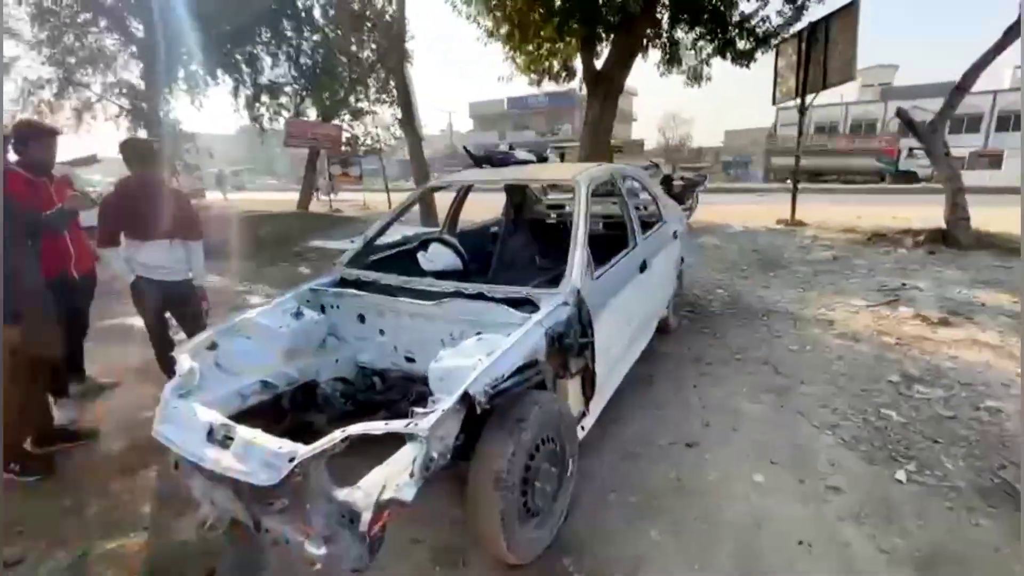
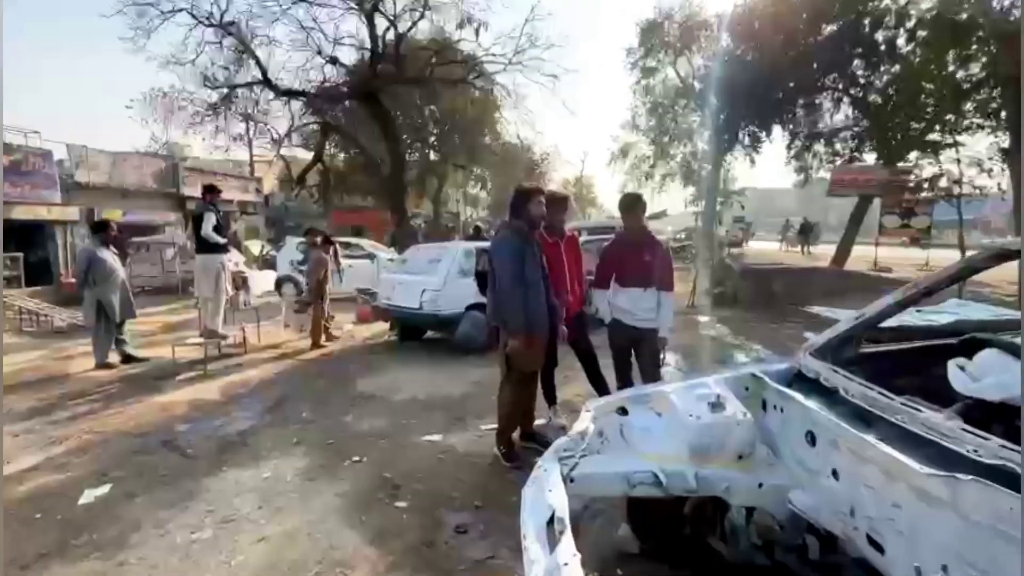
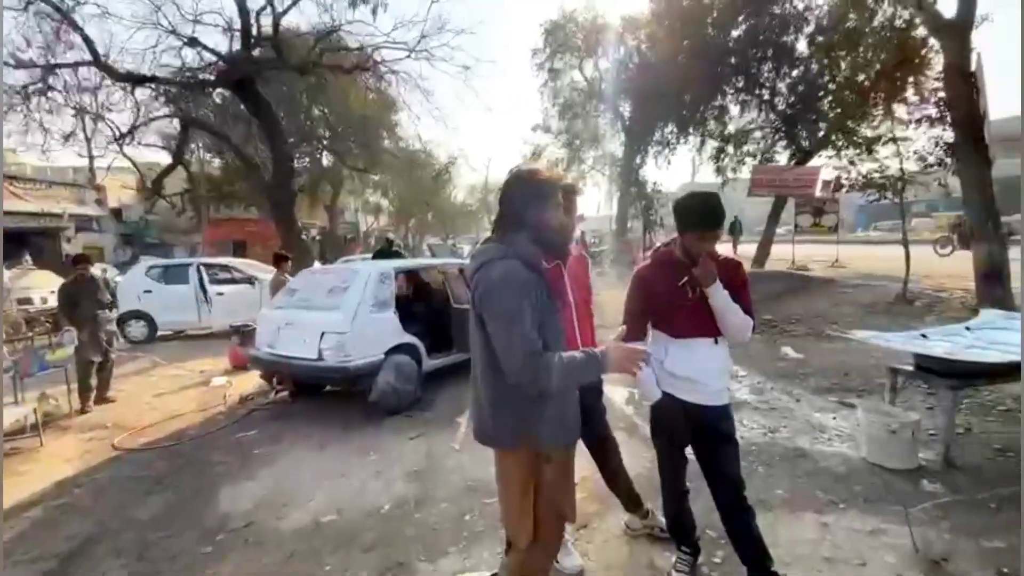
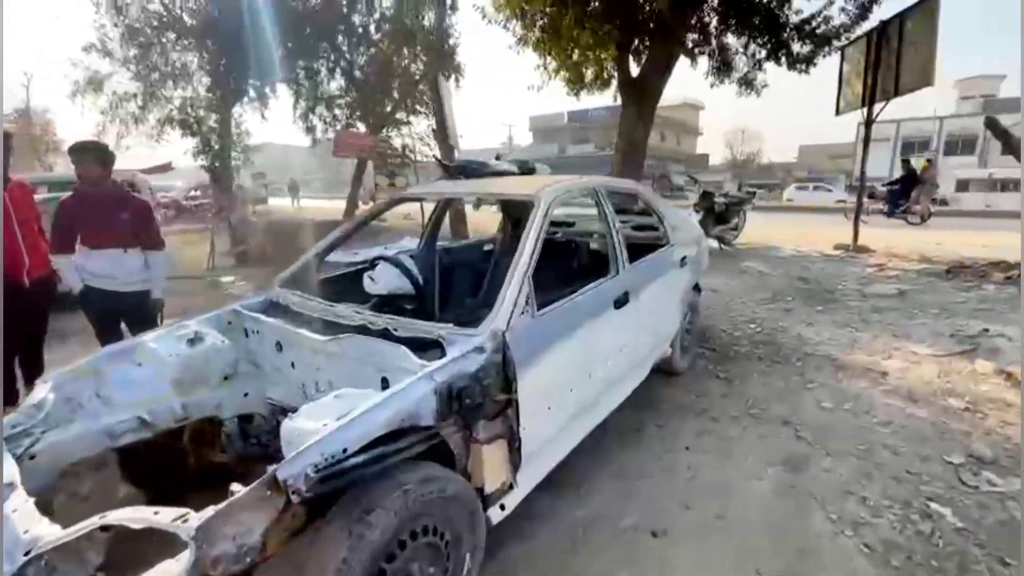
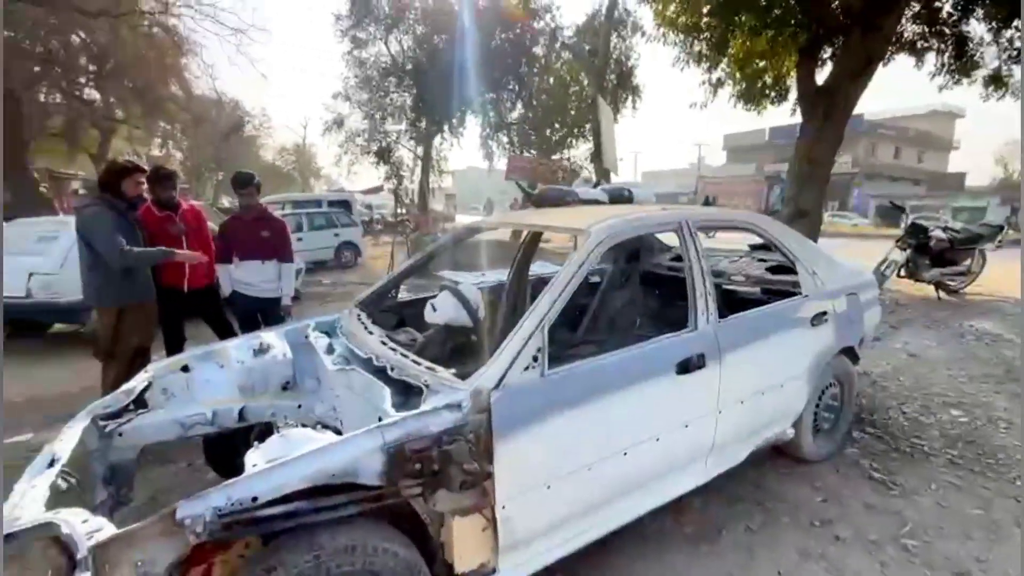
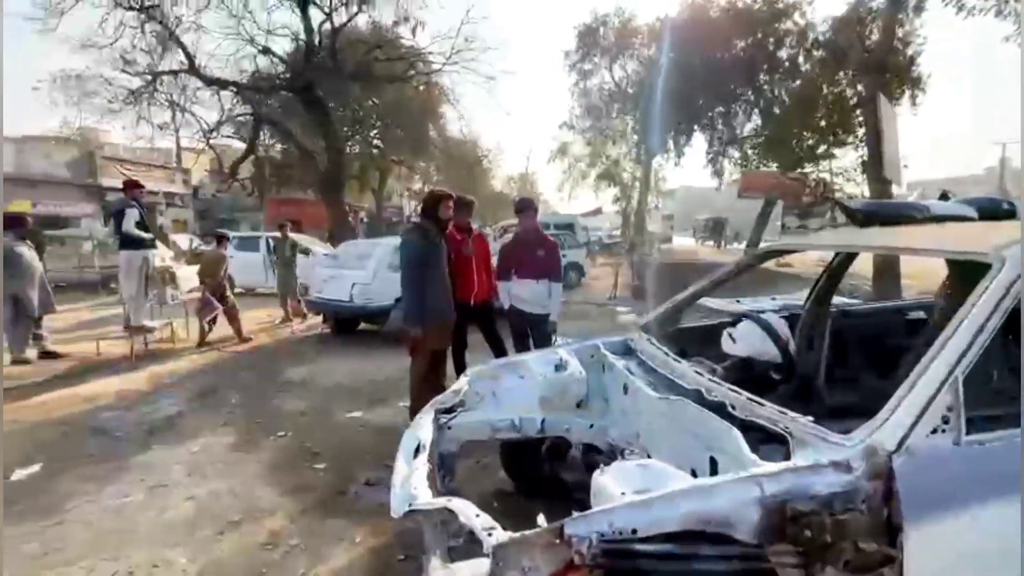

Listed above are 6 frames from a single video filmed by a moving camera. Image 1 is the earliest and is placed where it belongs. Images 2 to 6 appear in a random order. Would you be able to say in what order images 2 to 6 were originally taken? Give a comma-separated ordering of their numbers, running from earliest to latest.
4, 5, 6, 2, 3
